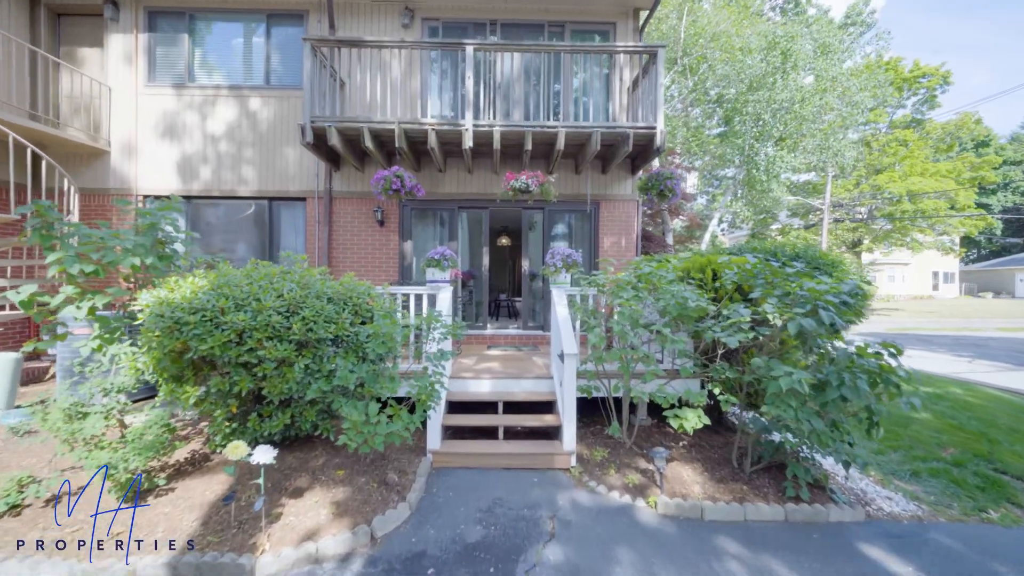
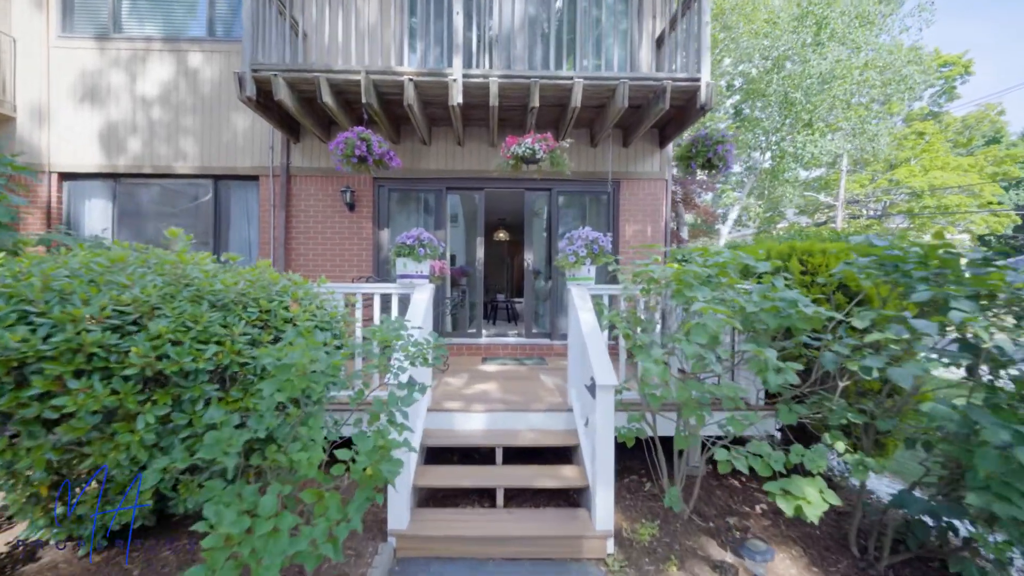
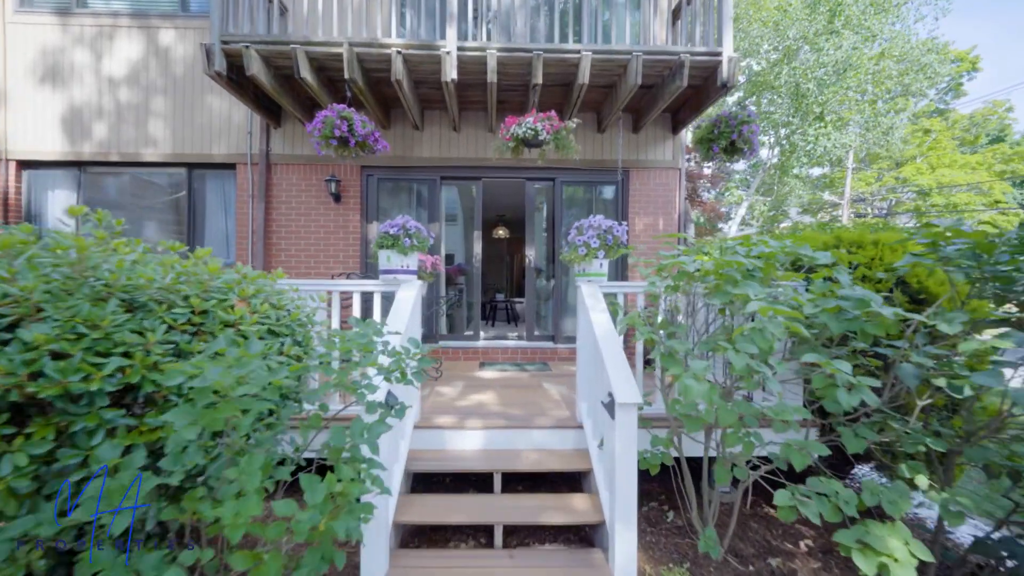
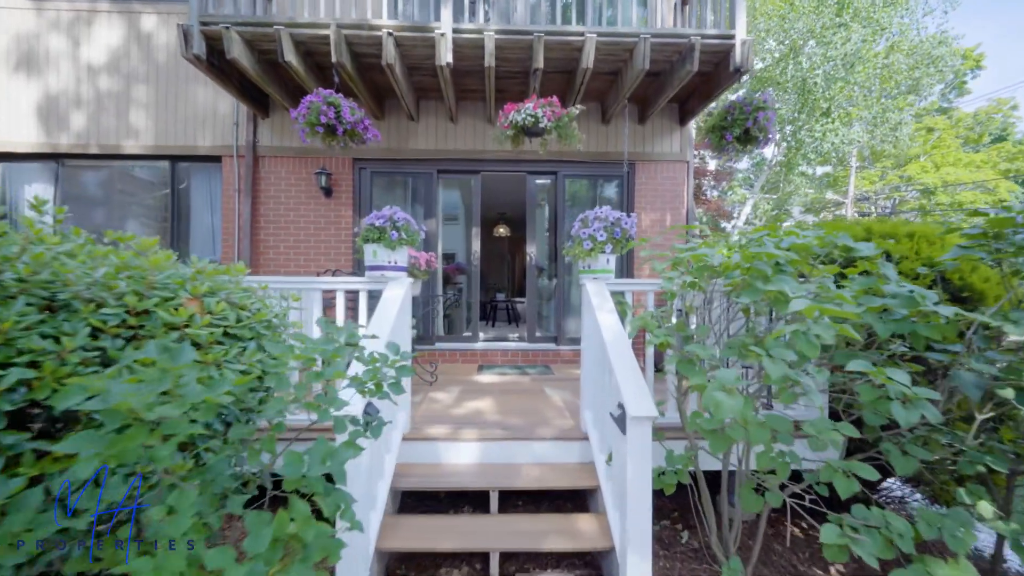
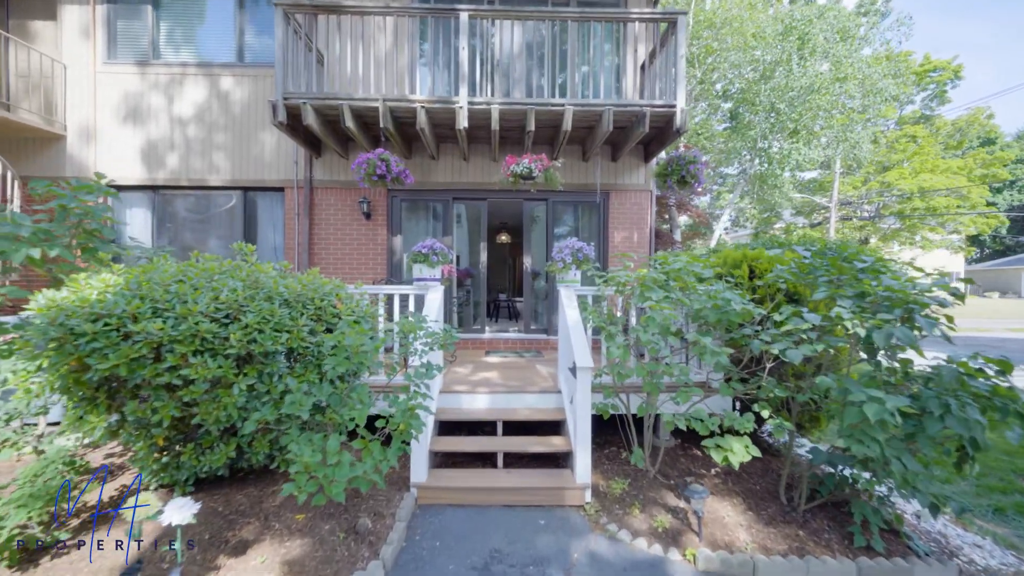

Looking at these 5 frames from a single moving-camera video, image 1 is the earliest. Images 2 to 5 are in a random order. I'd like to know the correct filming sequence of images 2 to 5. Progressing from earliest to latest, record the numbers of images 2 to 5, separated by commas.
5, 2, 3, 4
